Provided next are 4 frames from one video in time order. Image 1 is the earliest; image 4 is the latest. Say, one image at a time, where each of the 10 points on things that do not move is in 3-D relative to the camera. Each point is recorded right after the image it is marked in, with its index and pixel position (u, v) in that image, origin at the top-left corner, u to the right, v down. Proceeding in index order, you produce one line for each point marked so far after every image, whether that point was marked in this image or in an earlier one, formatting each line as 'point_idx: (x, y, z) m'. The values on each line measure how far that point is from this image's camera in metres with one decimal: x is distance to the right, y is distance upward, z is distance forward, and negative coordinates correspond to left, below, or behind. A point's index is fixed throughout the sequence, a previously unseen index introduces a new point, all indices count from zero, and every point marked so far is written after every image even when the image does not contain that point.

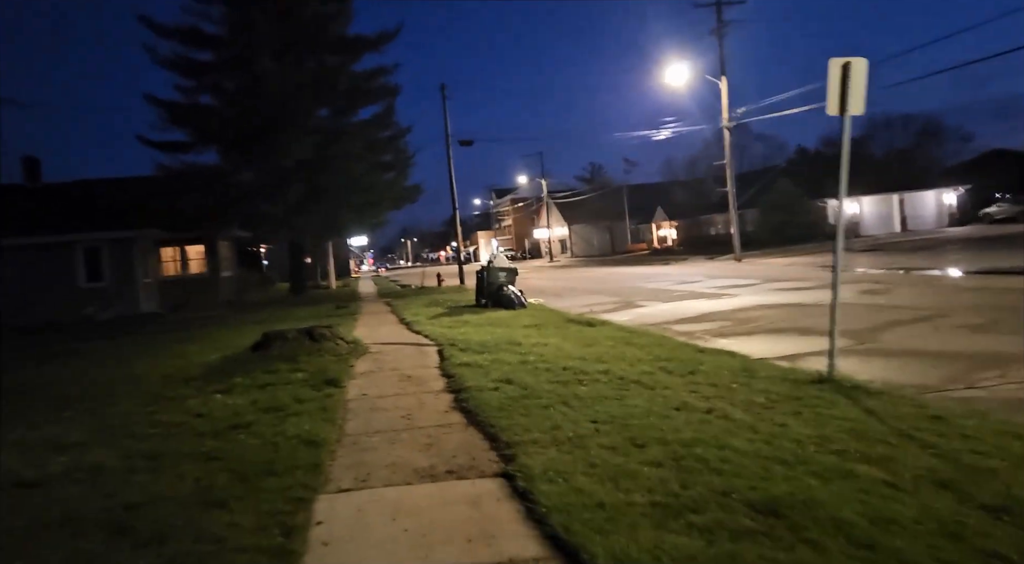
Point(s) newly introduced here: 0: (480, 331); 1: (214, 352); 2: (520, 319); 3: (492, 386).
0: (-0.6, -1.0, +13.2) m
1: (-5.1, -1.2, +11.5) m
2: (+0.2, -0.9, +15.4) m
3: (-0.2, -1.2, +7.5) m
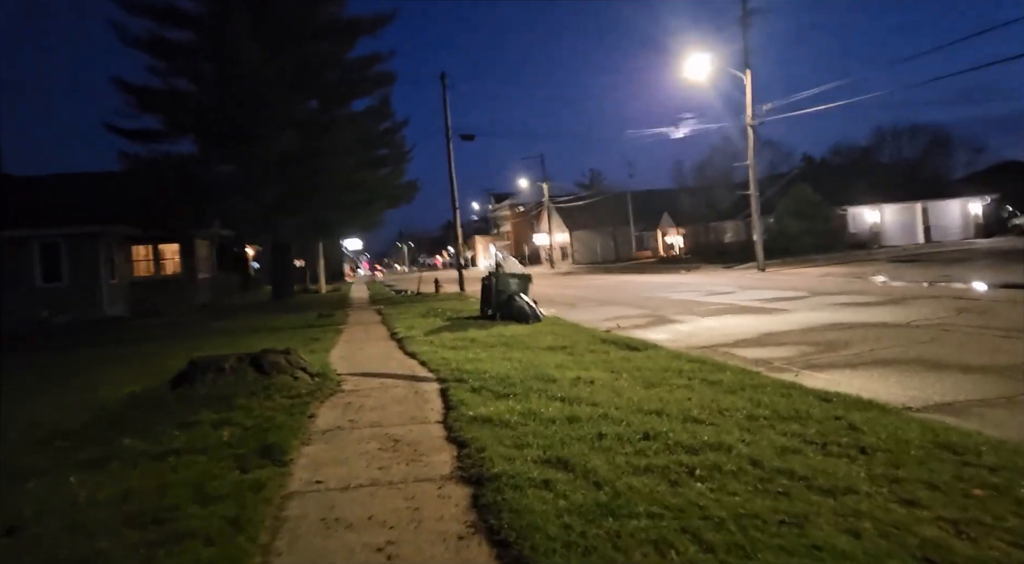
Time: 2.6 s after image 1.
0: (-0.3, -1.1, +10.1) m
1: (-4.8, -1.3, +8.4) m
2: (+0.5, -1.0, +12.3) m
3: (+0.2, -1.3, +4.3) m
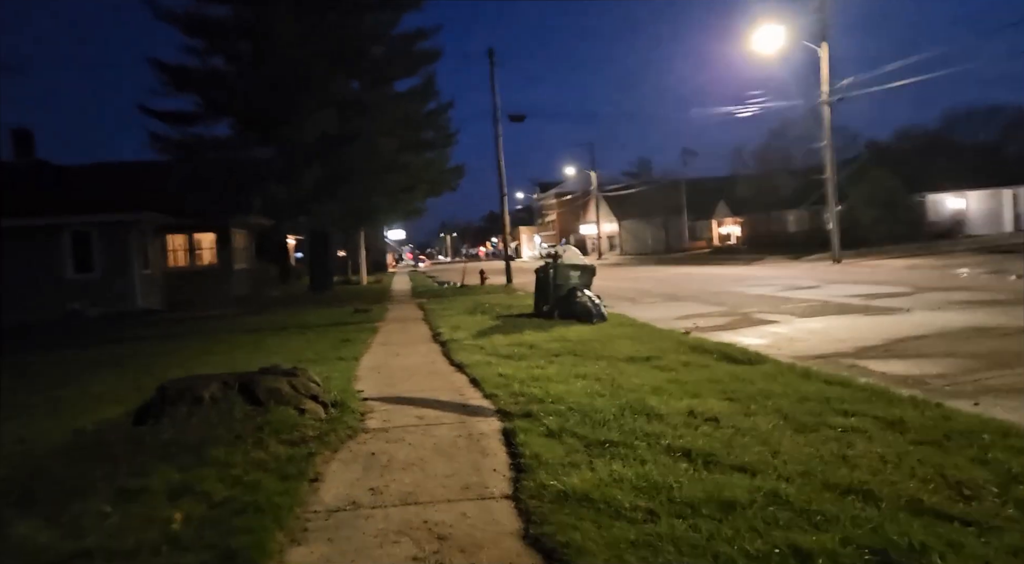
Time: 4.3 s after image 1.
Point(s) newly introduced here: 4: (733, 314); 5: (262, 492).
0: (+0.6, -1.0, +7.9) m
1: (-4.0, -1.2, +6.5) m
2: (+1.6, -1.0, +10.0) m
3: (+0.7, -1.3, +2.1) m
4: (+5.2, -0.8, +16.0) m
5: (-1.5, -1.2, +3.9) m
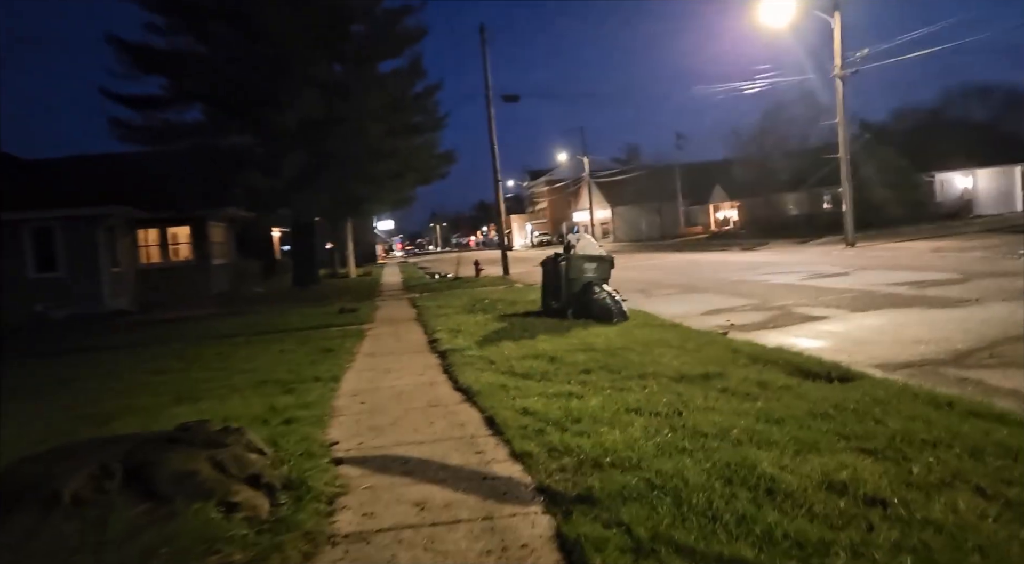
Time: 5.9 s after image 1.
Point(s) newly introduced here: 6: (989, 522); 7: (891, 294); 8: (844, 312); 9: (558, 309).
0: (+0.9, -1.1, +5.9) m
1: (-3.7, -1.3, +4.4) m
2: (+1.8, -0.9, +8.1) m
3: (+1.0, -1.4, +0.1) m
4: (+5.4, -0.5, +14.1) m
5: (-1.2, -1.3, +1.9) m
6: (+2.3, -1.2, +3.2) m
7: (+8.2, -0.2, +14.4) m
8: (+6.3, -0.6, +12.7) m
9: (+0.9, -0.5, +12.8) m
